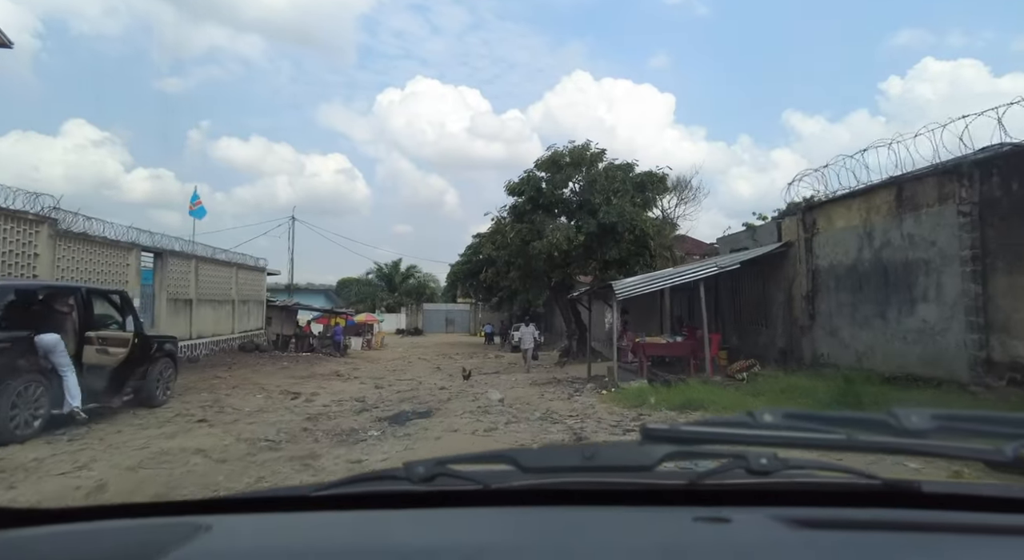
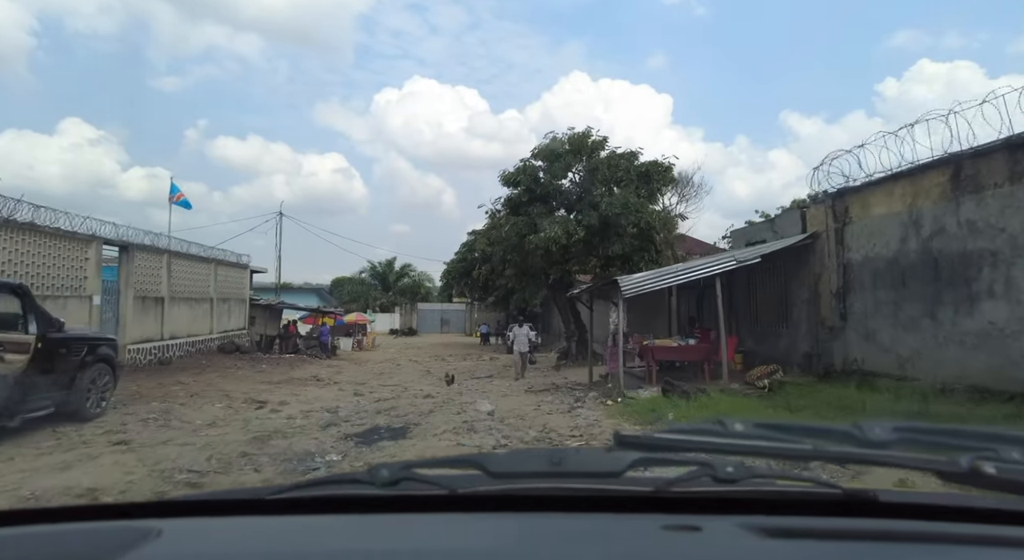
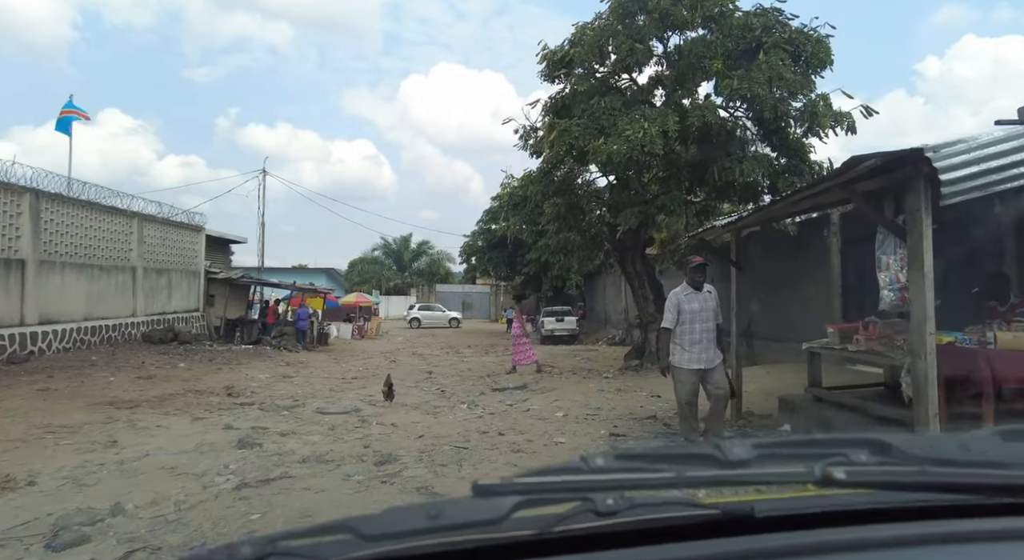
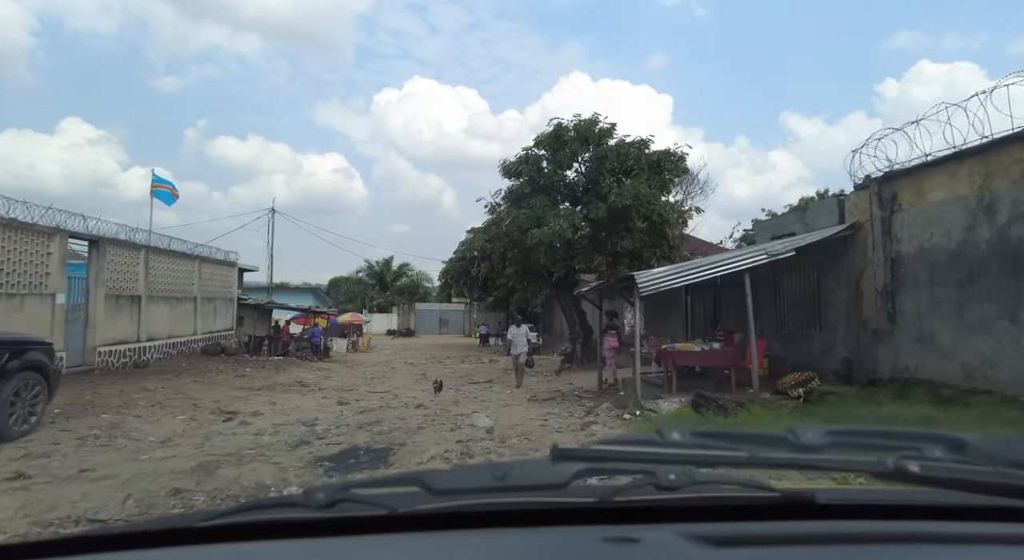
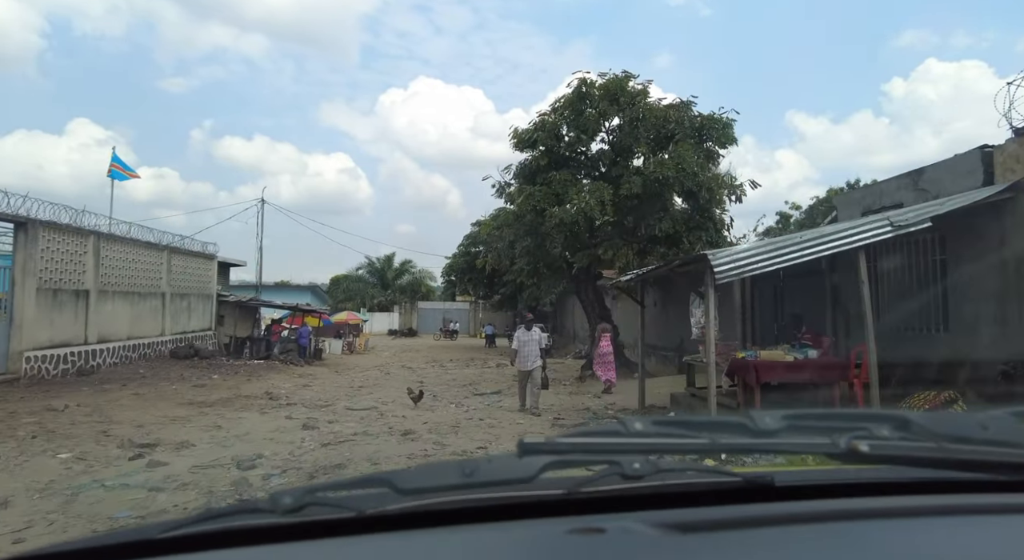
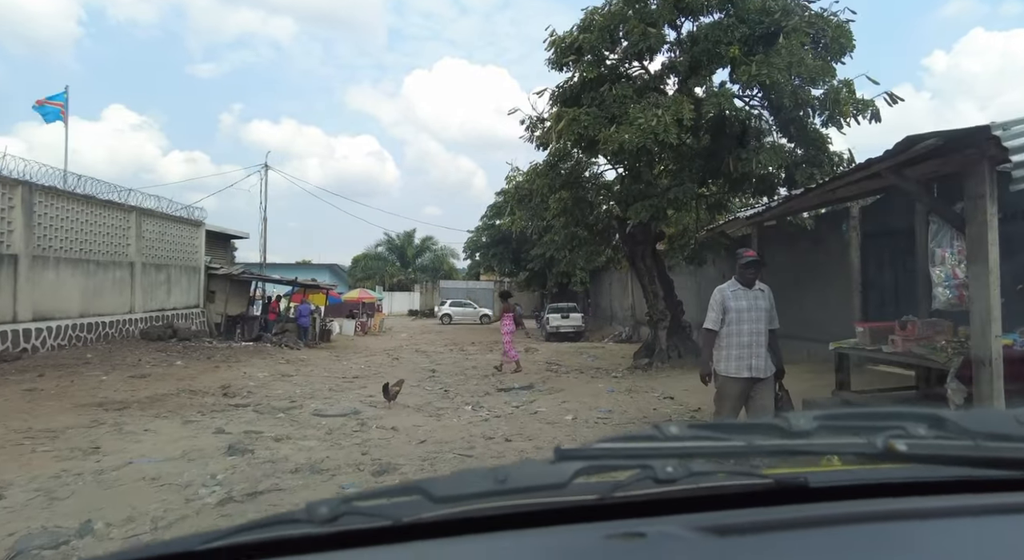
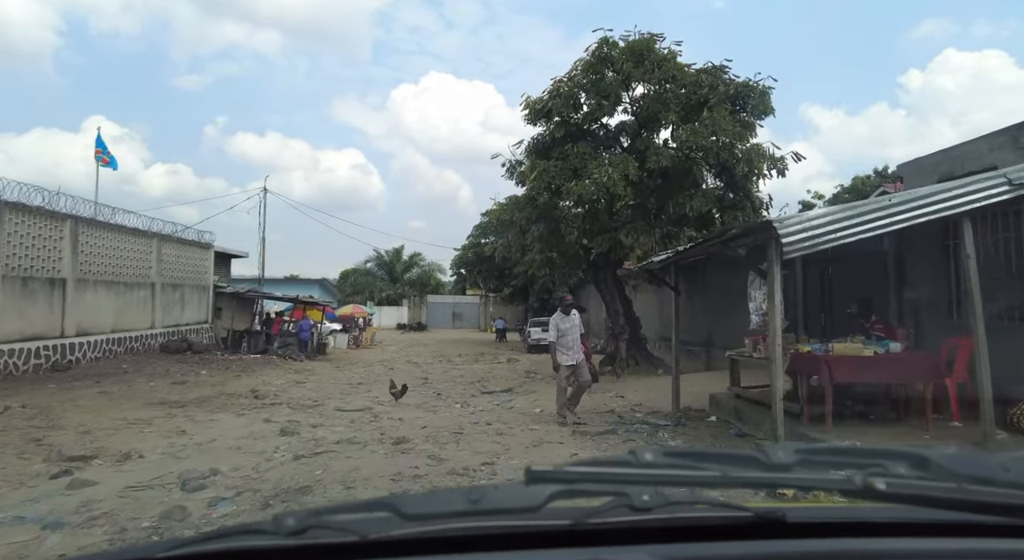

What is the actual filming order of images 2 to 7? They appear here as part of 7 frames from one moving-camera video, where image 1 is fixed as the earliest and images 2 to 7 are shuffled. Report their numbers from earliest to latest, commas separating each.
2, 4, 5, 7, 3, 6
